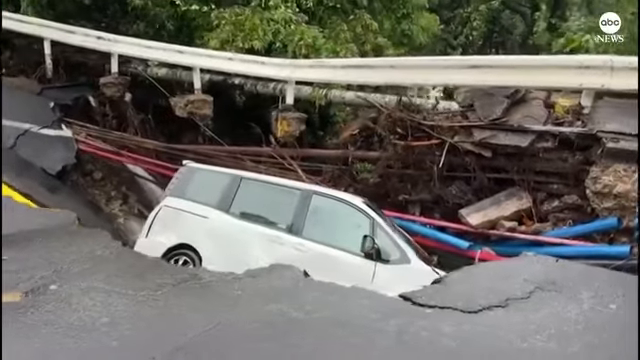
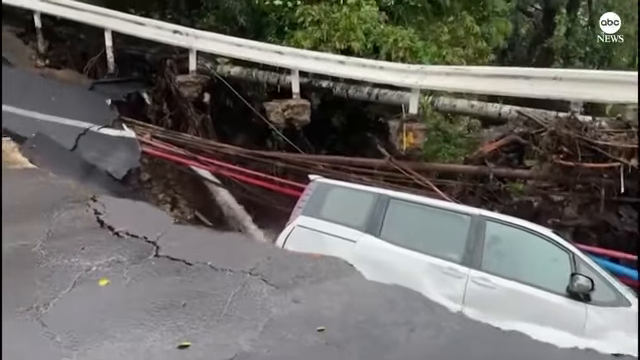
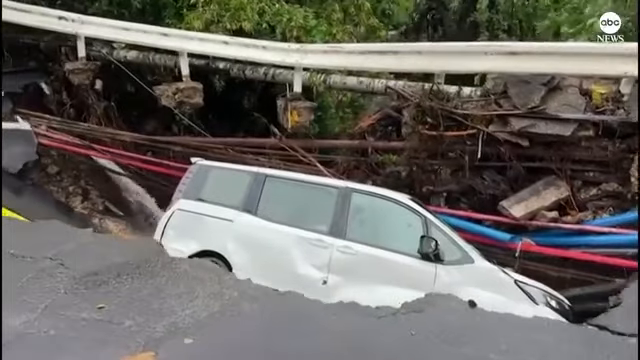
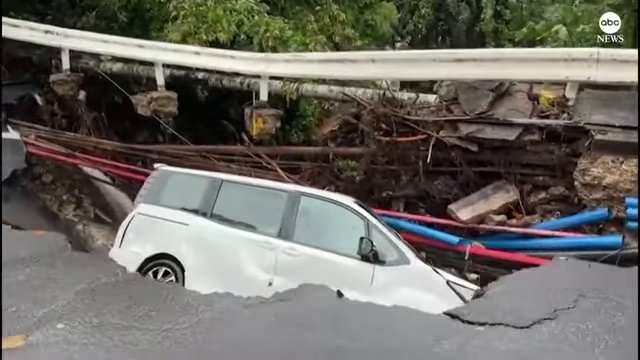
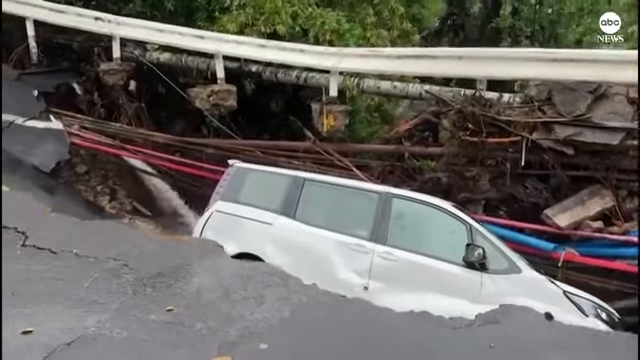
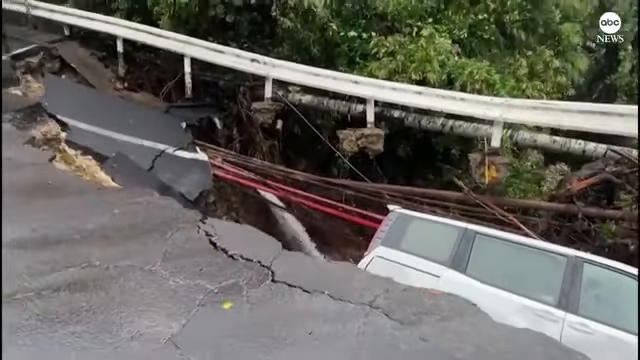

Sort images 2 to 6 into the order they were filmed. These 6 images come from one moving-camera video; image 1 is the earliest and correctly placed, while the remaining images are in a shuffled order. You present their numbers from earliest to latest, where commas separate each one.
4, 3, 5, 2, 6
